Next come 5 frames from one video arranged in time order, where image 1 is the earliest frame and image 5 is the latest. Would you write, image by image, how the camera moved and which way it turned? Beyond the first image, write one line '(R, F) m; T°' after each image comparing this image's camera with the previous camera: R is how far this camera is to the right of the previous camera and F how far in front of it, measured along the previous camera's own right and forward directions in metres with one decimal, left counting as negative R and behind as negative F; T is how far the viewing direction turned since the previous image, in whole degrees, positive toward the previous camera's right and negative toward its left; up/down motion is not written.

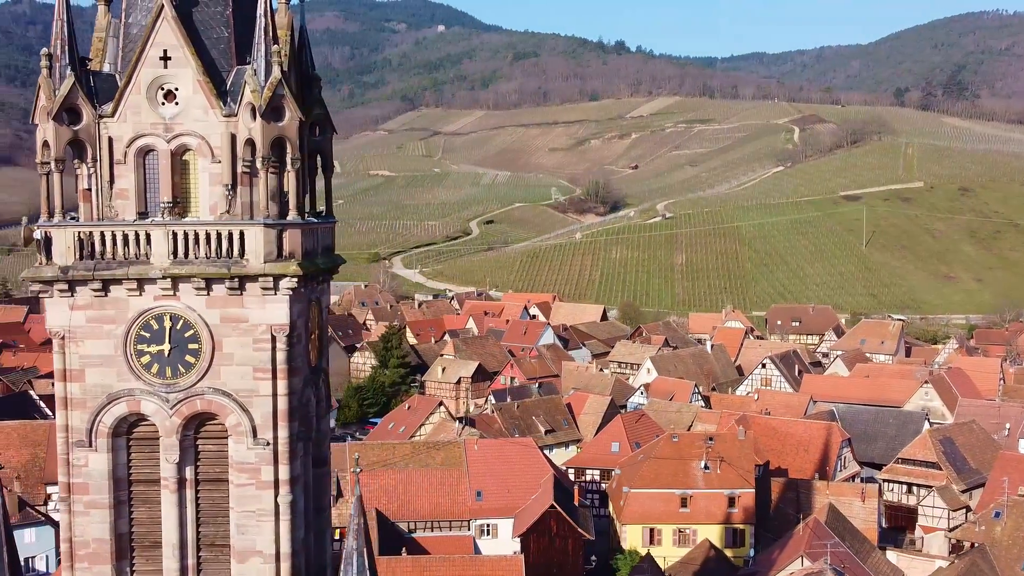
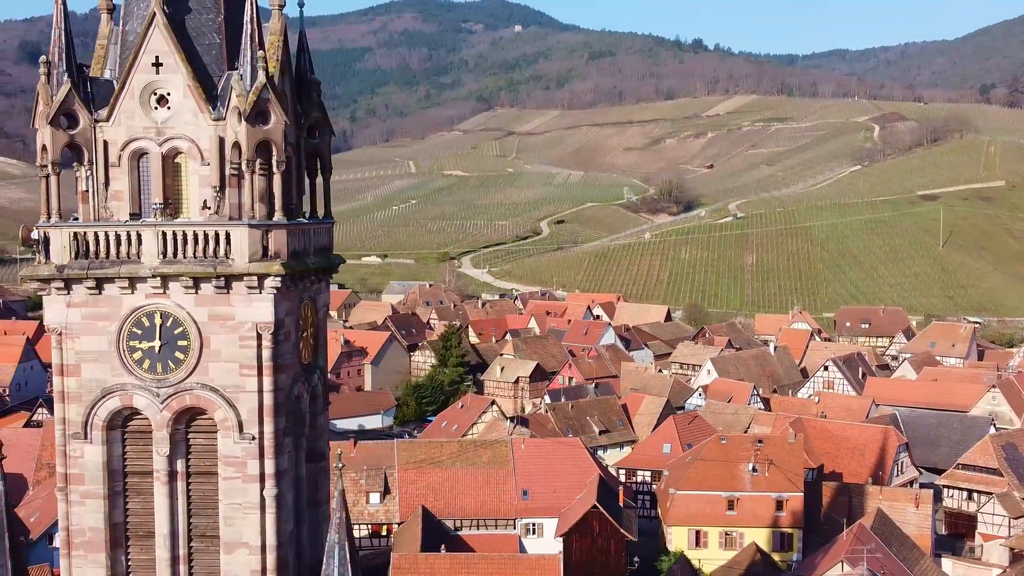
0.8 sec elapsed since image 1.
(+0.8, -0.1) m; -4°
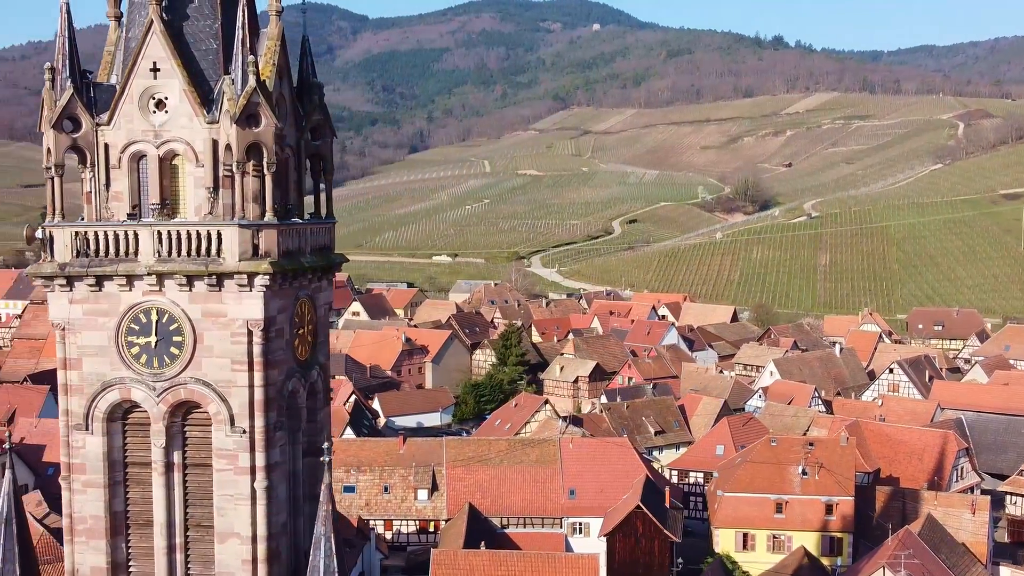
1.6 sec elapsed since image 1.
(+0.8, -0.1) m; -4°
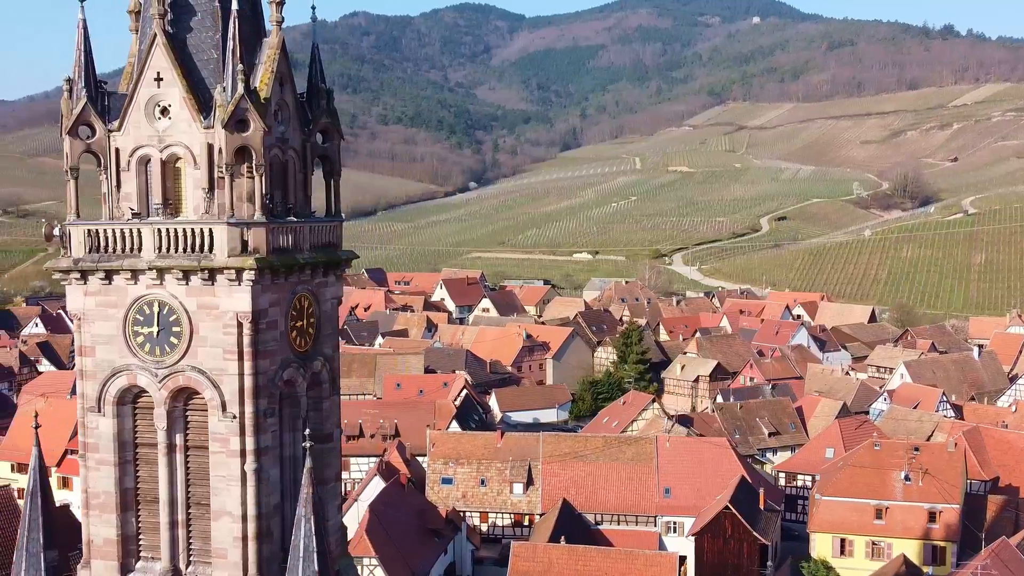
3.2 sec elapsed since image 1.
(+1.6, -0.2) m; -8°
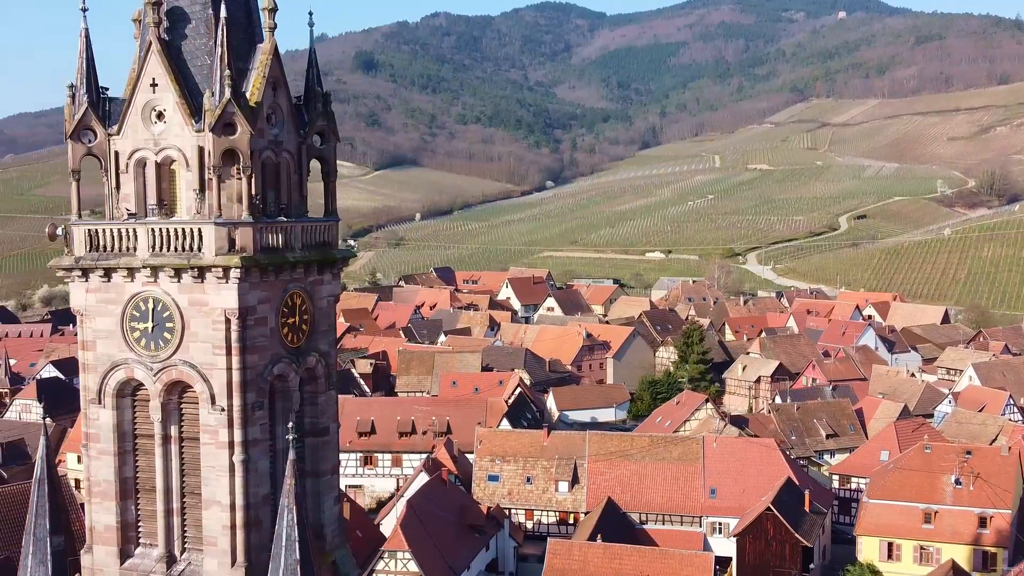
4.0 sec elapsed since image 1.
(+0.9, -0.2) m; -4°
